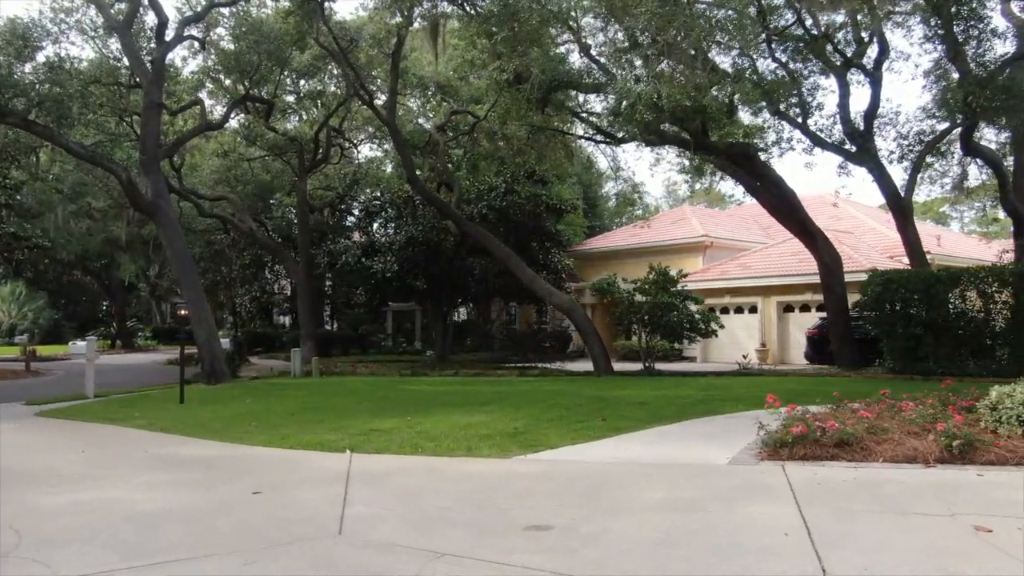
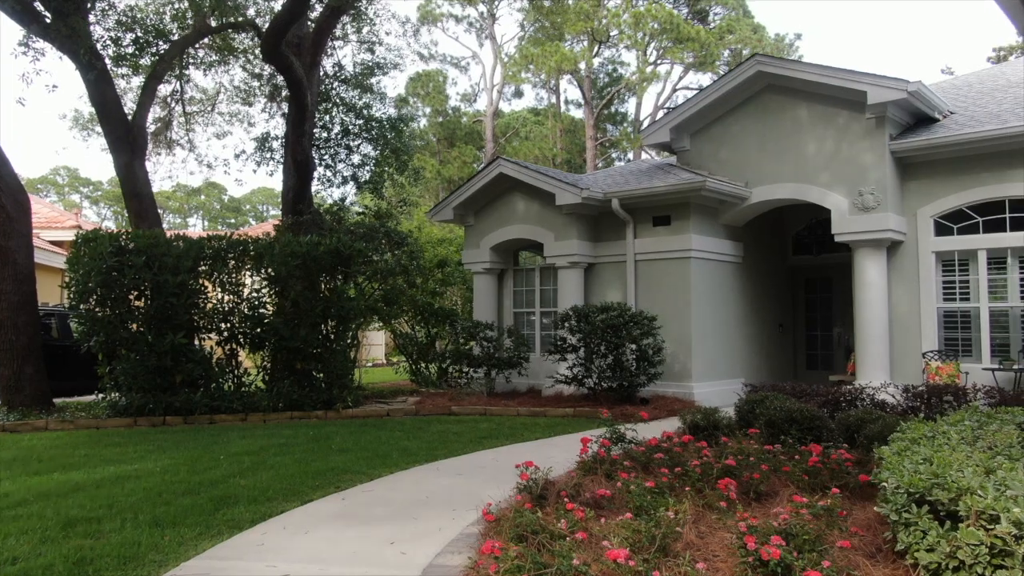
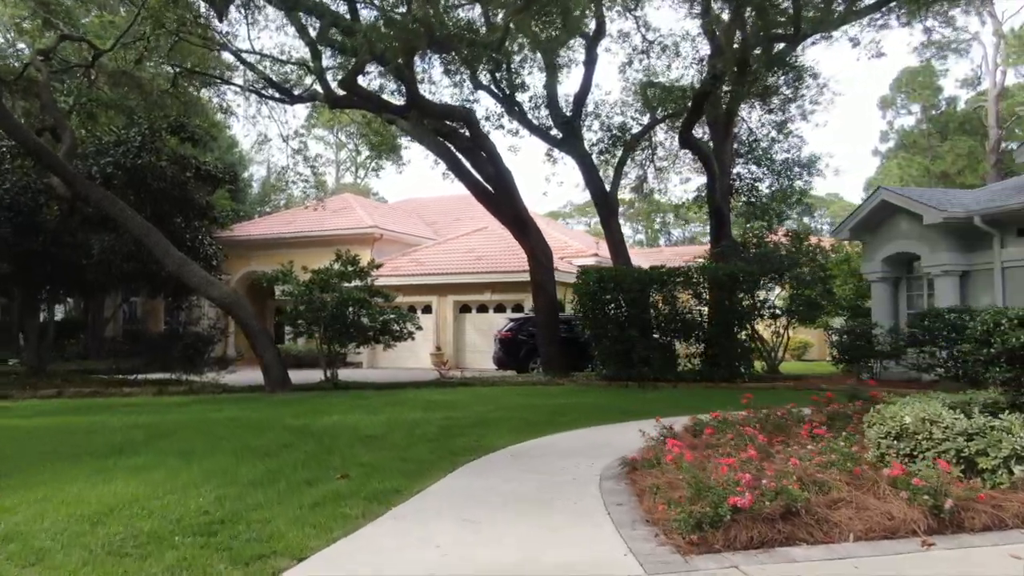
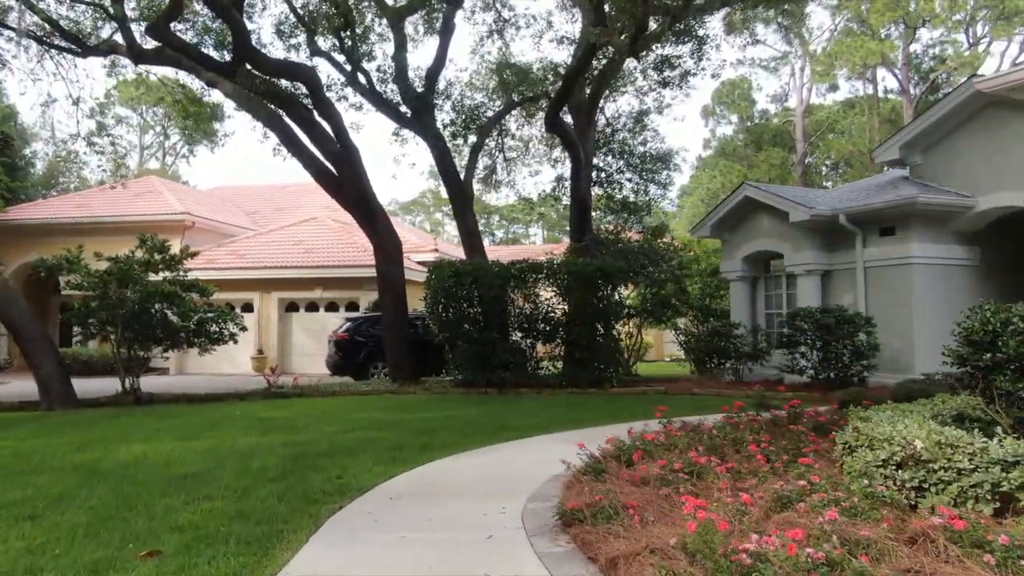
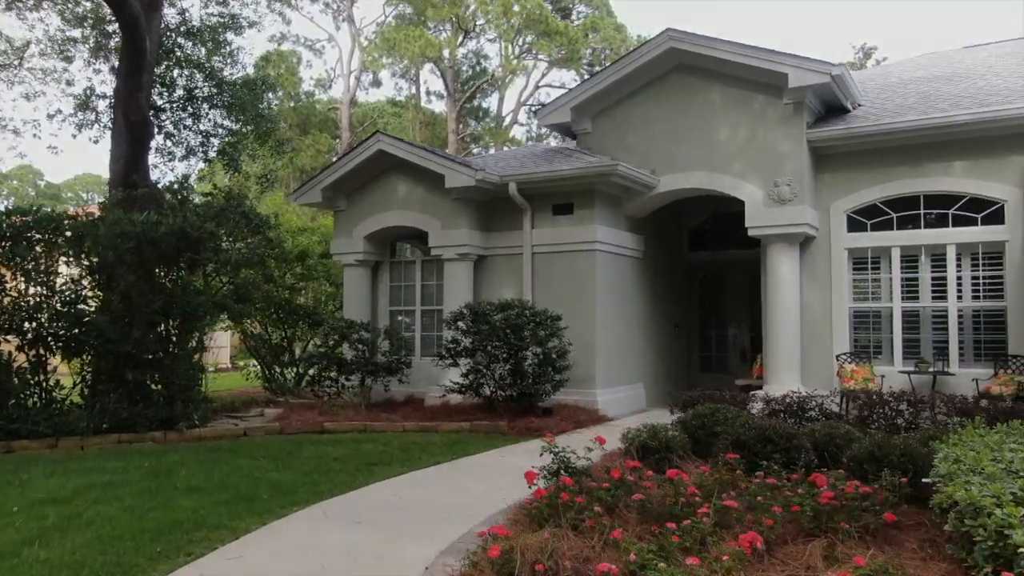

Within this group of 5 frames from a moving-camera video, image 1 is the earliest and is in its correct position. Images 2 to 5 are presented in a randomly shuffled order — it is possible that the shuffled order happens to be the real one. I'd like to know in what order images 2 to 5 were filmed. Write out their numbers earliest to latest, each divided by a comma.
3, 4, 2, 5
